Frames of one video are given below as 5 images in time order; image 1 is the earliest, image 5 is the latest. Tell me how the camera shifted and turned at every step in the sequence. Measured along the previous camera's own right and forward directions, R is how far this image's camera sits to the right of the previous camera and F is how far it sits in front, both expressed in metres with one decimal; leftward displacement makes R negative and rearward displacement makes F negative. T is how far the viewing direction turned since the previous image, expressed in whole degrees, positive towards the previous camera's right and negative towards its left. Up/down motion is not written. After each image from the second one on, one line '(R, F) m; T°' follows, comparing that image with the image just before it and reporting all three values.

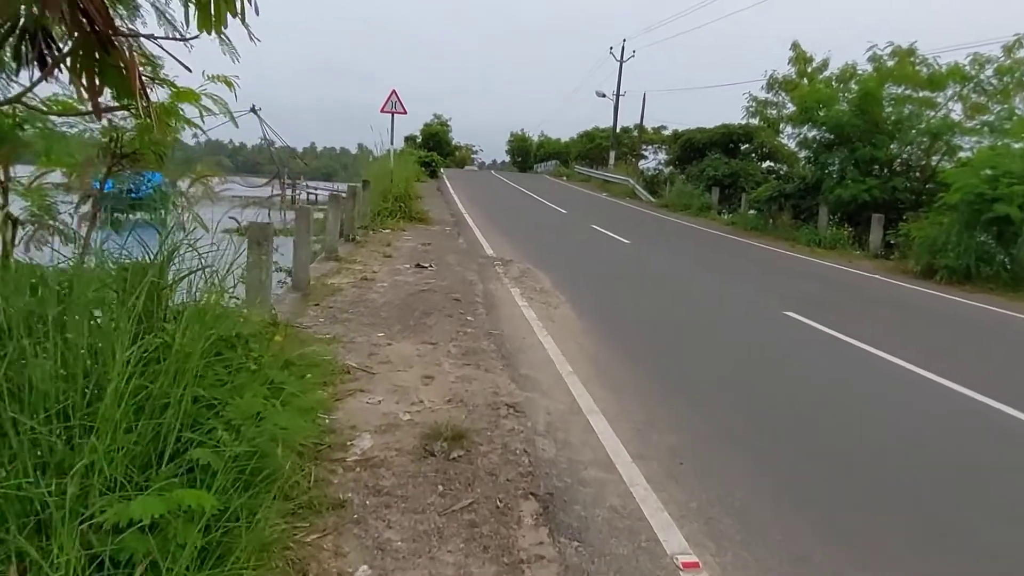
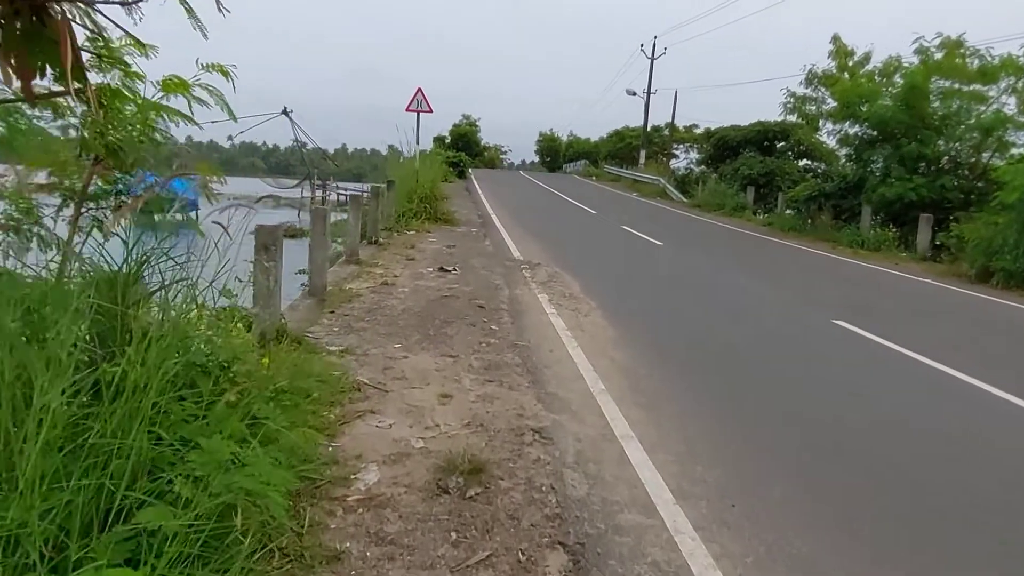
(0.0, +0.5) m; -2°
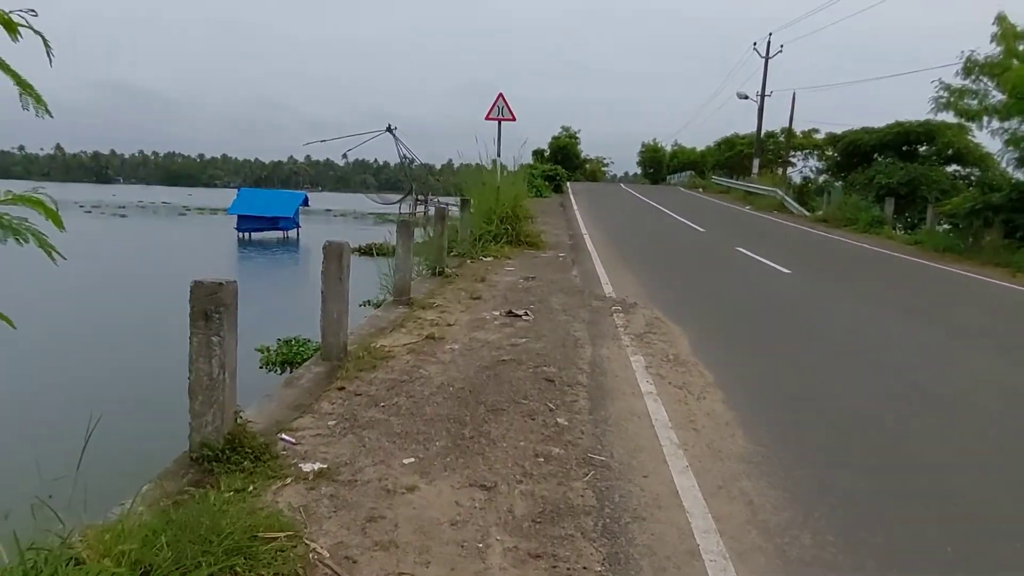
(+0.2, +2.1) m; -8°
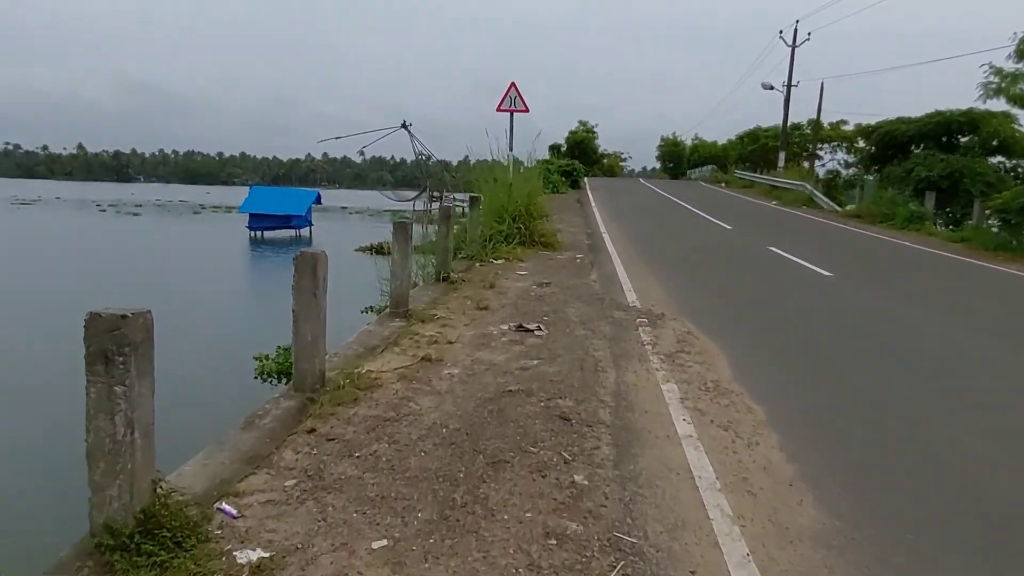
(+0.1, +0.9) m; -1°
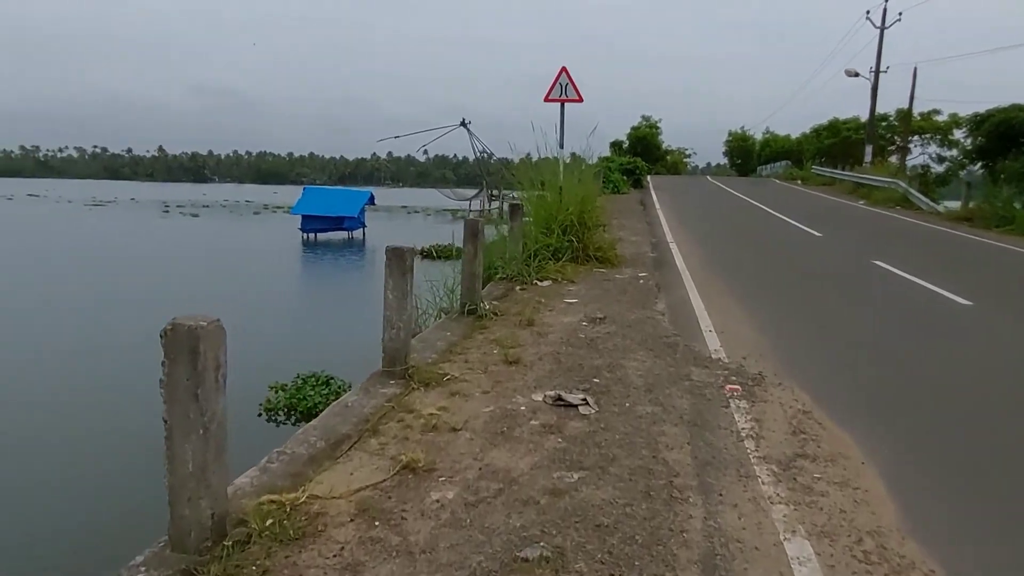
(+0.2, +2.0) m; -5°
